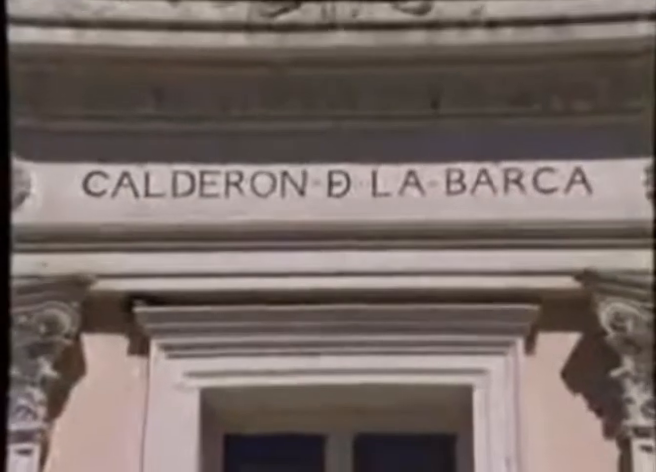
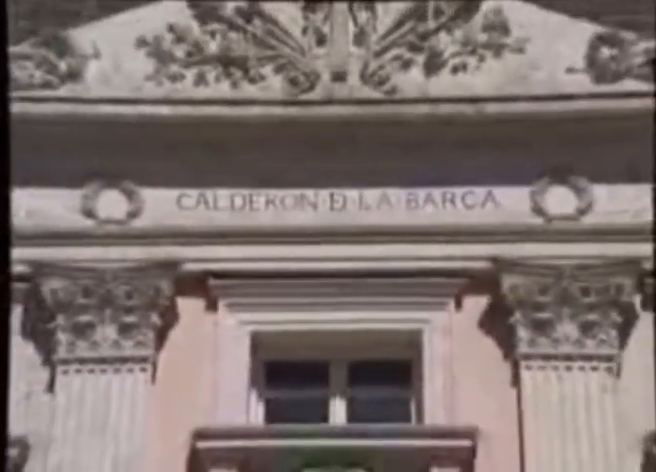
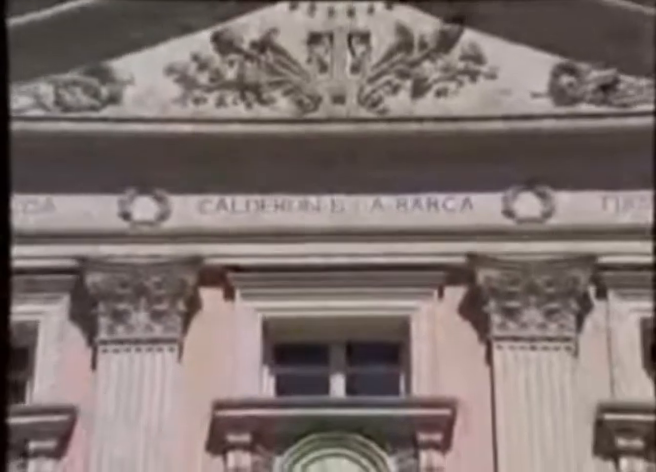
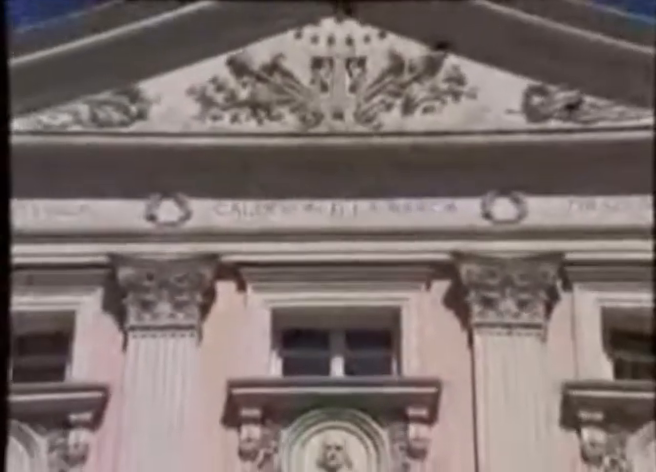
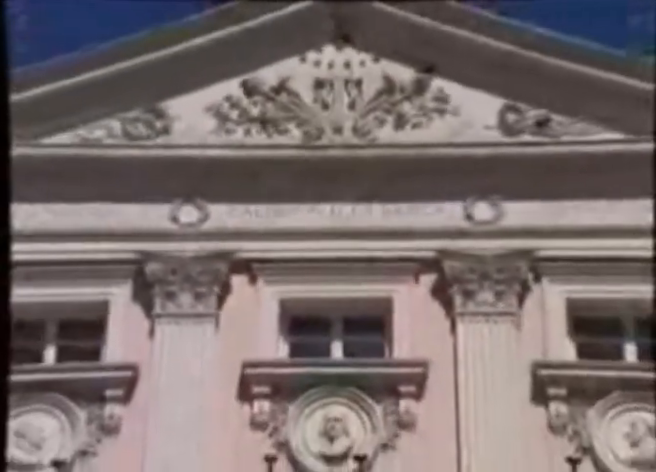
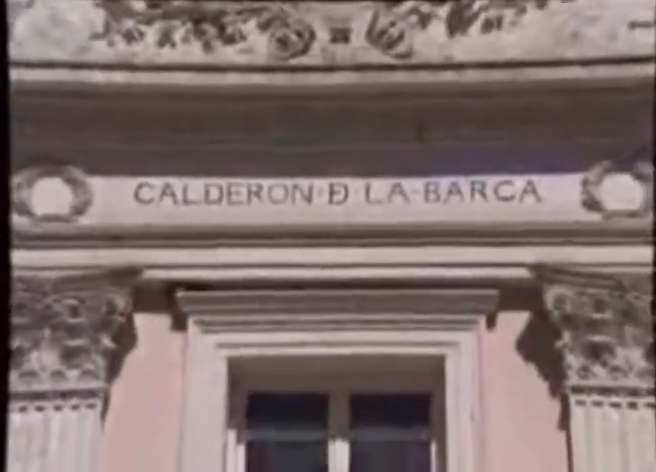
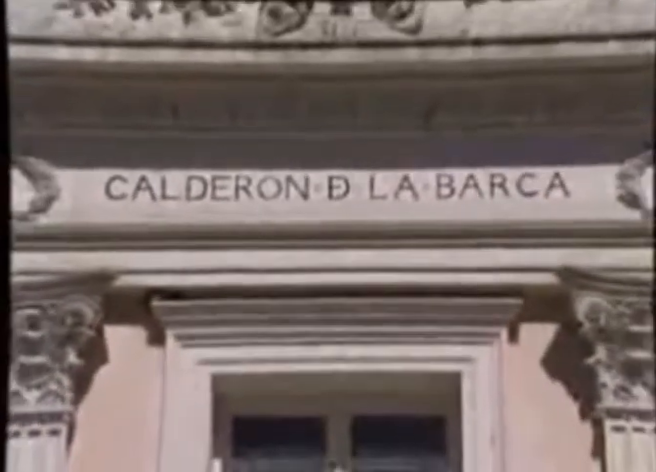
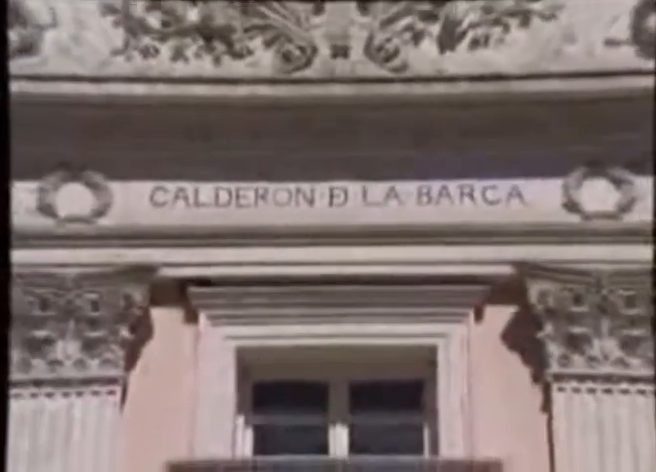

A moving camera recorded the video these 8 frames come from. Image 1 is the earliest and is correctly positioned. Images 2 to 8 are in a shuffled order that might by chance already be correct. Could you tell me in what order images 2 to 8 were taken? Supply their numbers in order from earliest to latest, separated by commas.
7, 6, 8, 2, 3, 4, 5
